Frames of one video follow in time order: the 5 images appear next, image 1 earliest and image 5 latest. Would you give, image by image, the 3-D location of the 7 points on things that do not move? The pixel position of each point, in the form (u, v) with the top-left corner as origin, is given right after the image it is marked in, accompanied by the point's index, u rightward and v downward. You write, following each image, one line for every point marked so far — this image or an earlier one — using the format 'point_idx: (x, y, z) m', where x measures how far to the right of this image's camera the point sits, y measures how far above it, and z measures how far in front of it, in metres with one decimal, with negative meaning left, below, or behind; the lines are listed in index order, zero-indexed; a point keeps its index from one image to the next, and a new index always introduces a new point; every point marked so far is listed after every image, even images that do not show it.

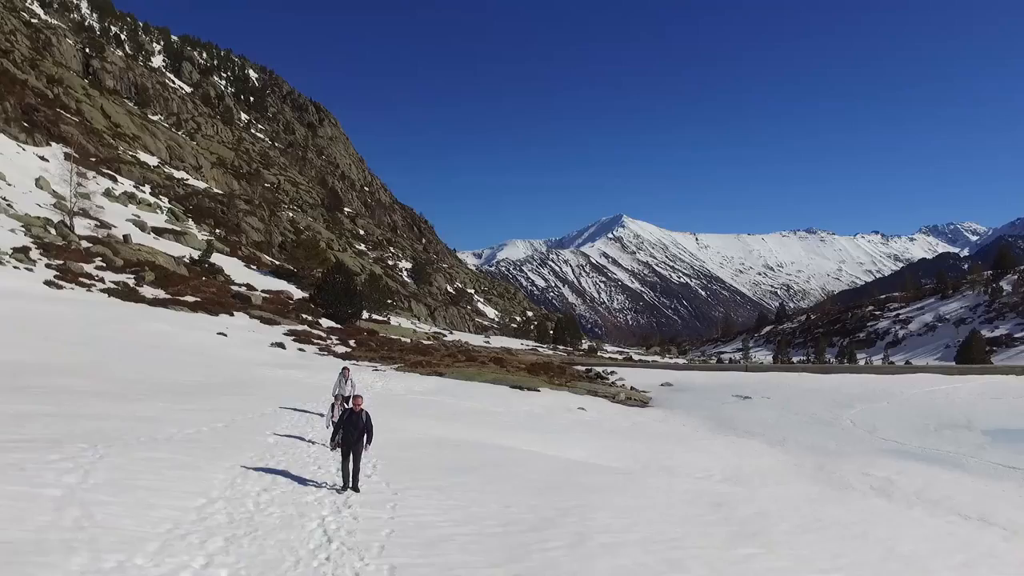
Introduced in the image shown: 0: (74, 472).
0: (-4.4, -1.9, +8.0) m
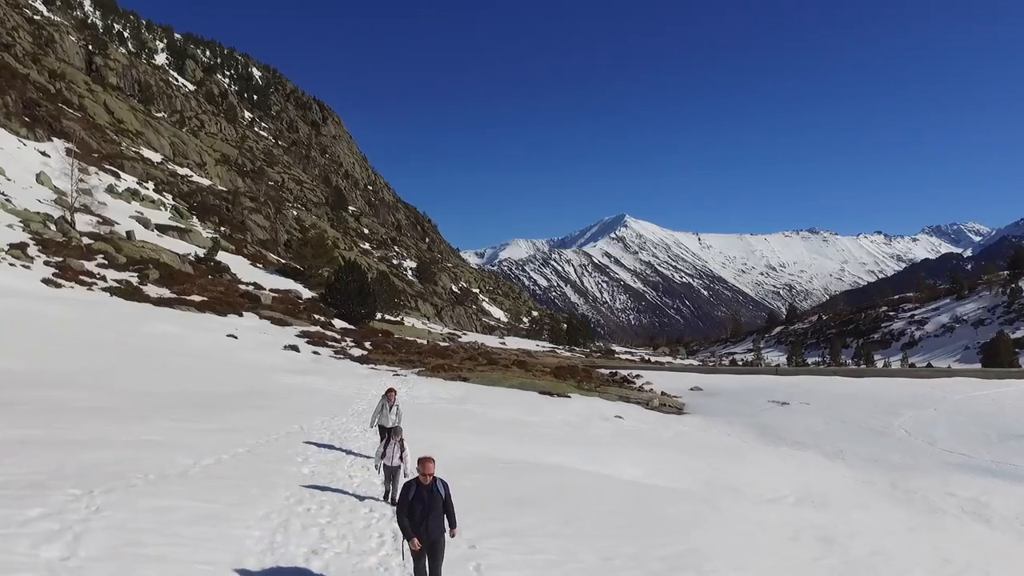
0: (-3.3, -1.8, +5.8) m
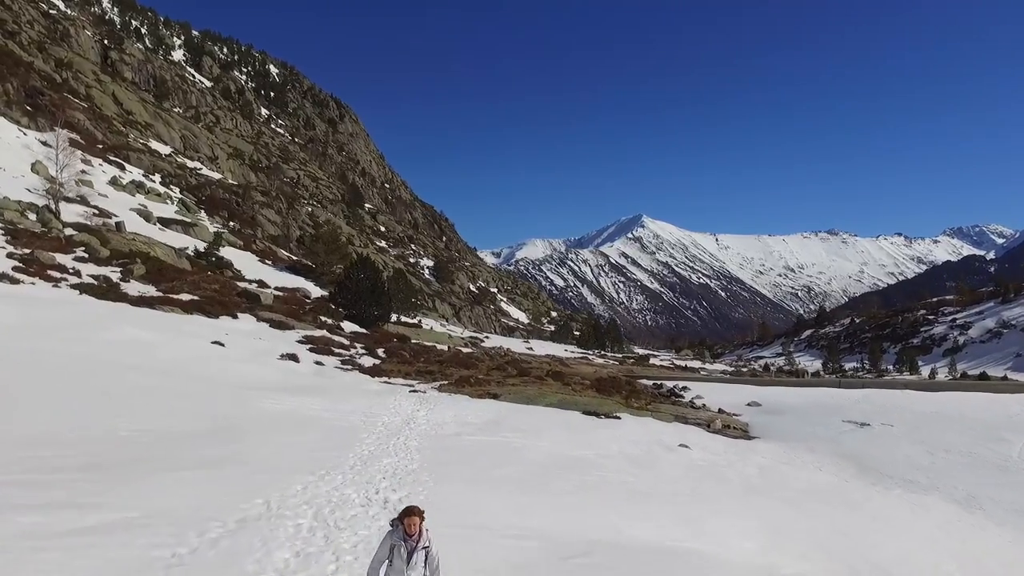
0: (-2.5, -1.8, +0.6) m
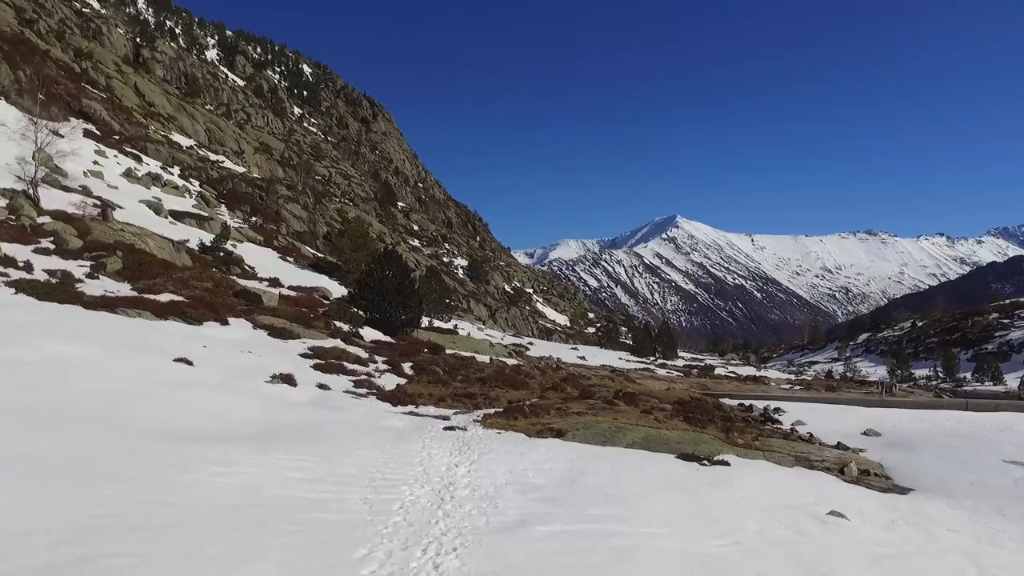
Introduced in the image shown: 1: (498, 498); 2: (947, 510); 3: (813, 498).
0: (-1.8, -1.8, -6.6) m
1: (-0.2, -3.5, +13.4) m
2: (+10.5, -5.5, +19.1) m
3: (+6.9, -4.8, +18.3) m
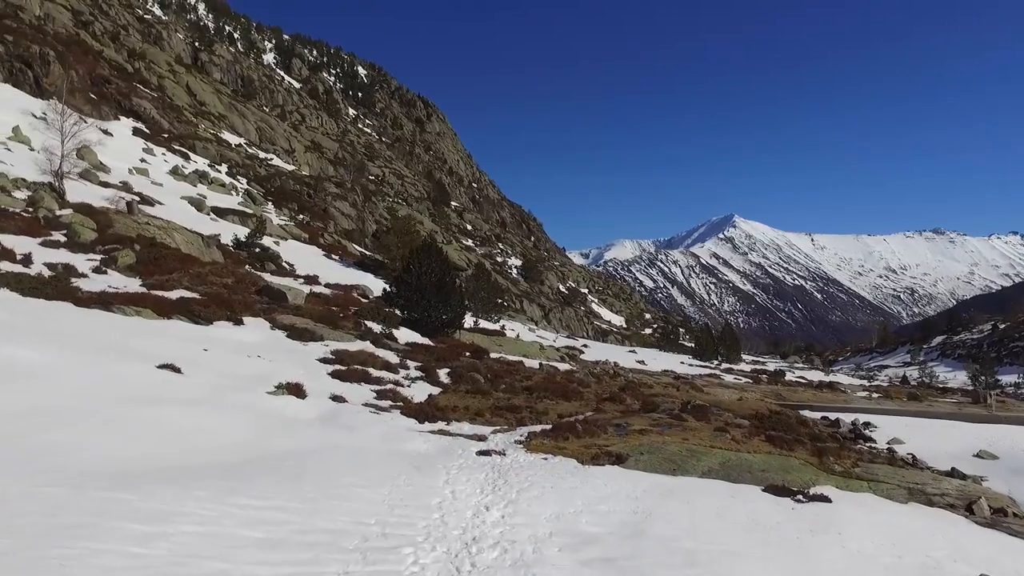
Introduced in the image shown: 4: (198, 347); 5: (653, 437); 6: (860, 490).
0: (-2.6, -1.6, -10.0) m
1: (+0.4, -3.4, +9.9) m
2: (+11.4, -5.3, +14.8) m
3: (+7.8, -4.7, +14.3) m
4: (-7.6, -1.4, +19.5) m
5: (+3.5, -3.7, +19.7) m
6: (+8.0, -4.6, +18.2) m
